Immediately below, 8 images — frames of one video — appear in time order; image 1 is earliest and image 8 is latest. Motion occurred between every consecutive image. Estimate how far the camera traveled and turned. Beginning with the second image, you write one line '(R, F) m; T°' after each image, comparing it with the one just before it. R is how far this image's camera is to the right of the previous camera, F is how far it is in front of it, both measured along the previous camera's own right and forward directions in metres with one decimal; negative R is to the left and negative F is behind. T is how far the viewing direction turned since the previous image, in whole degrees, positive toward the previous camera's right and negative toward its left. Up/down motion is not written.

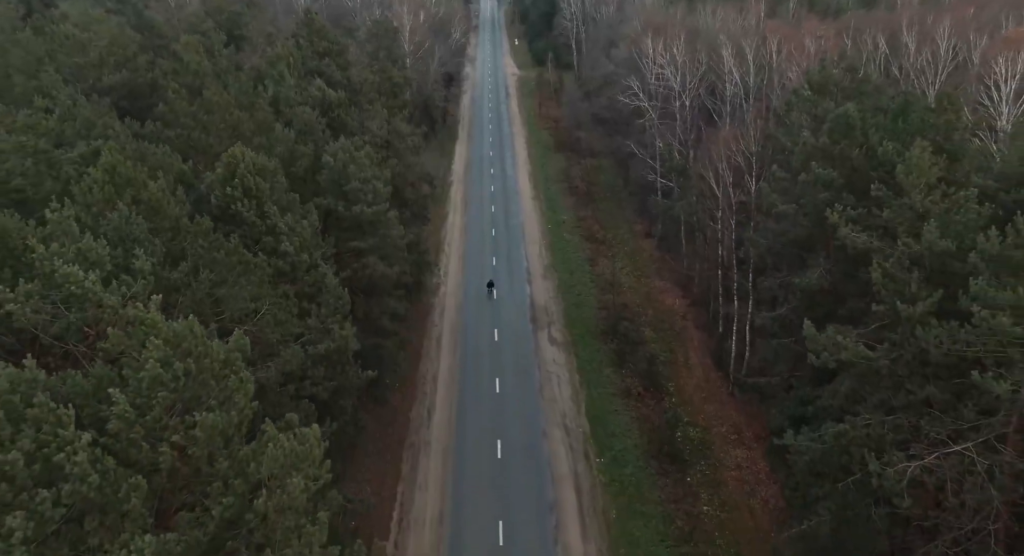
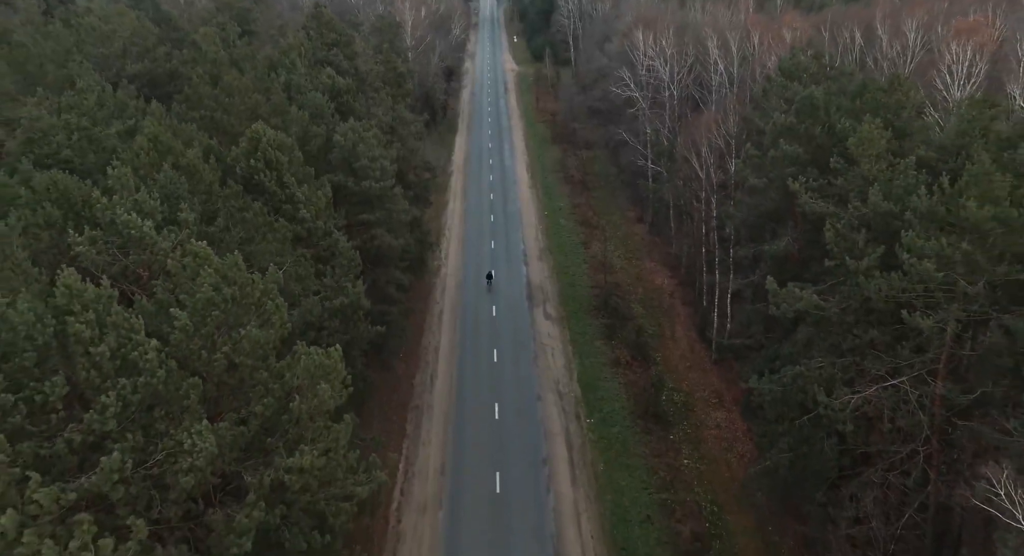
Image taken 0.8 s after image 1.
(+0.2, -2.3) m; 0°
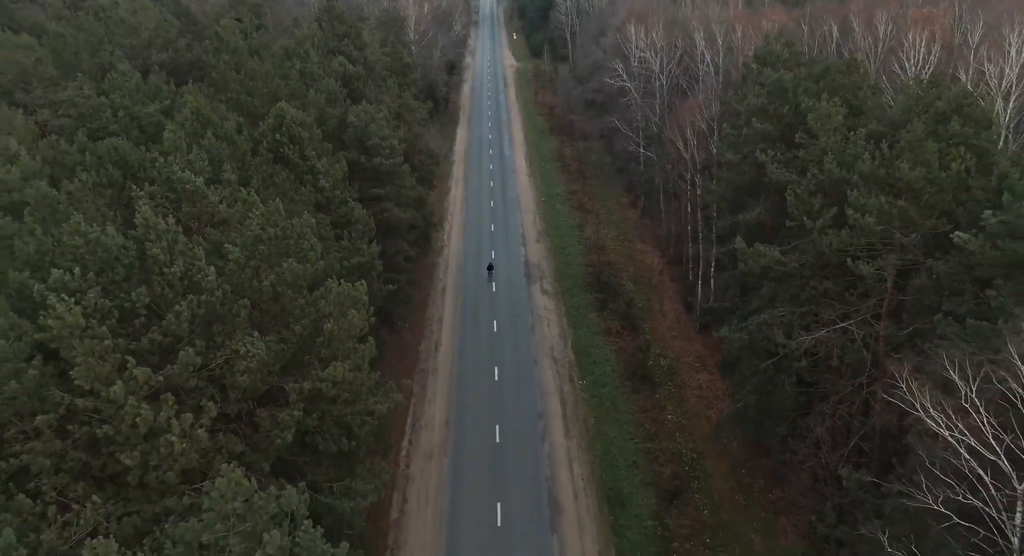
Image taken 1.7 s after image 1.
(+0.1, -2.7) m; 0°
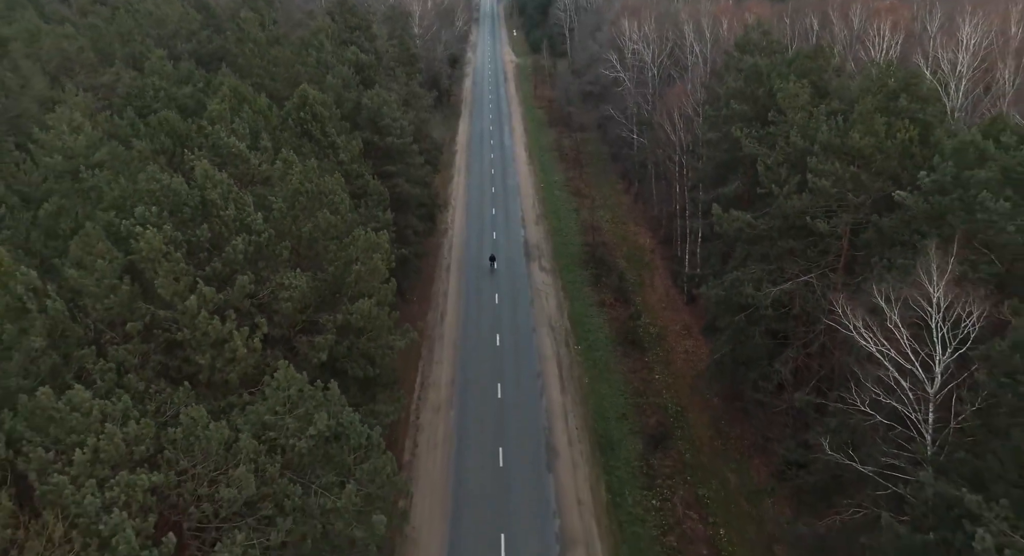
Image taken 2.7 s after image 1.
(0.0, -2.8) m; 0°
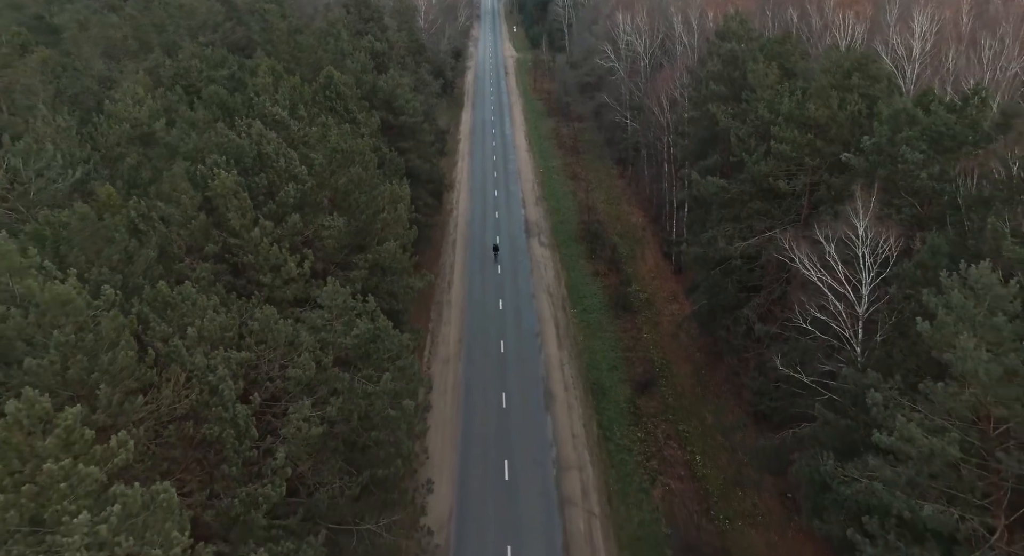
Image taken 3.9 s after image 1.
(-0.1, -3.5) m; 0°
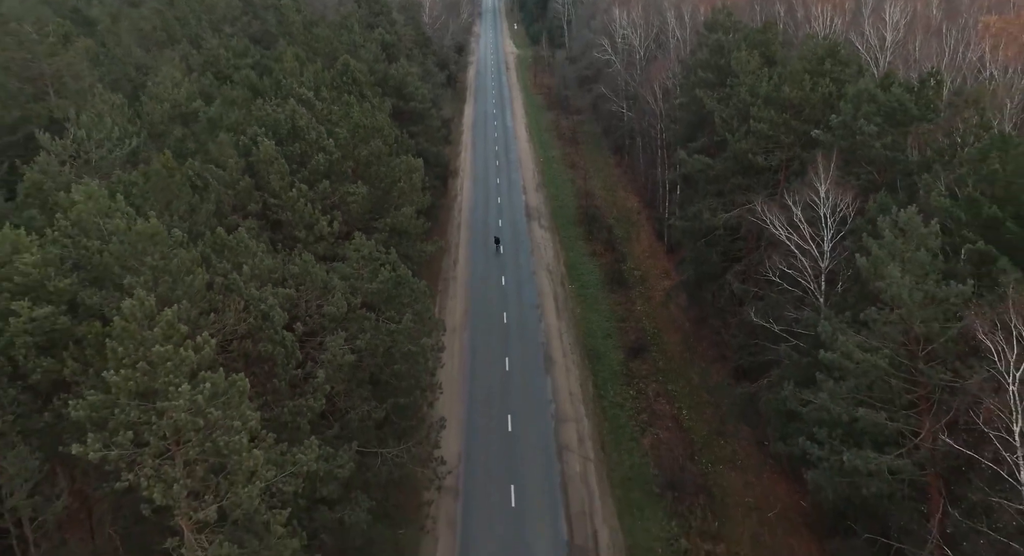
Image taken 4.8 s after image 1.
(-0.1, -2.7) m; 0°
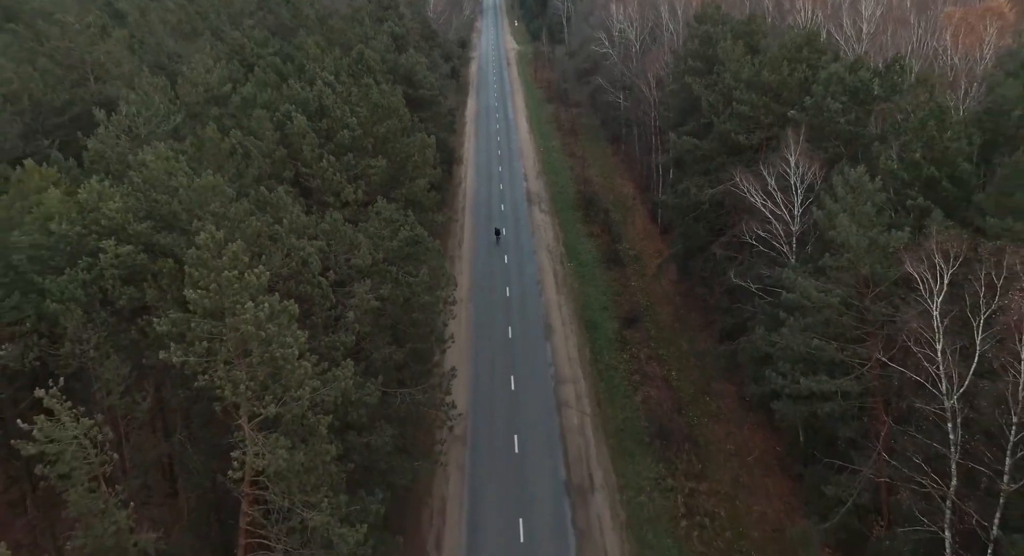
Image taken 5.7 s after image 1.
(-0.1, -2.7) m; 0°
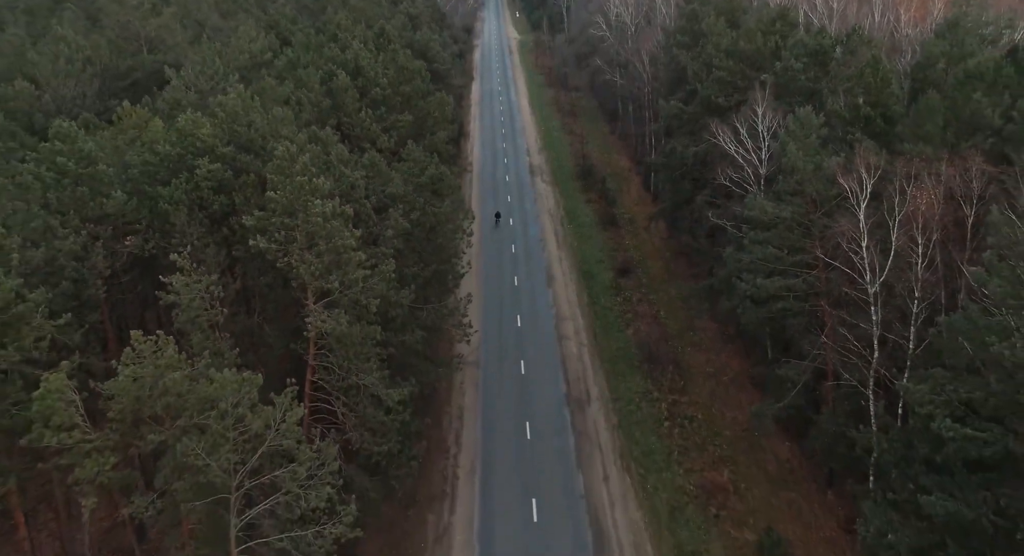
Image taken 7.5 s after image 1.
(-0.3, -4.3) m; 0°
